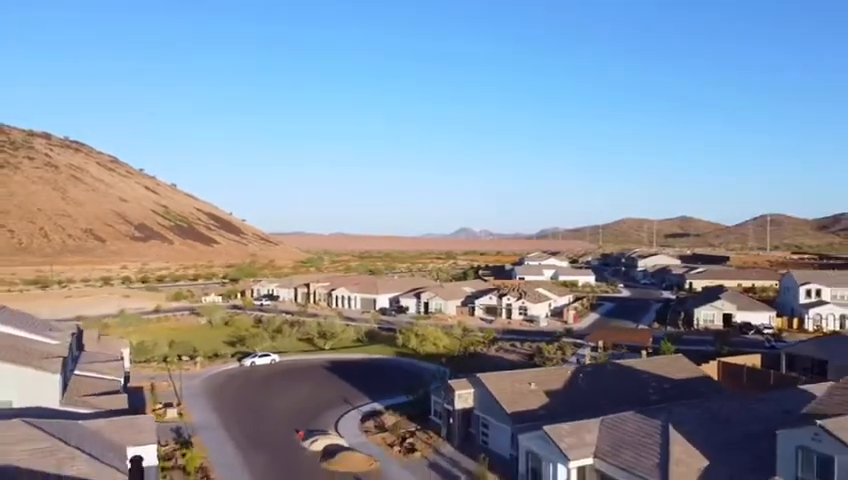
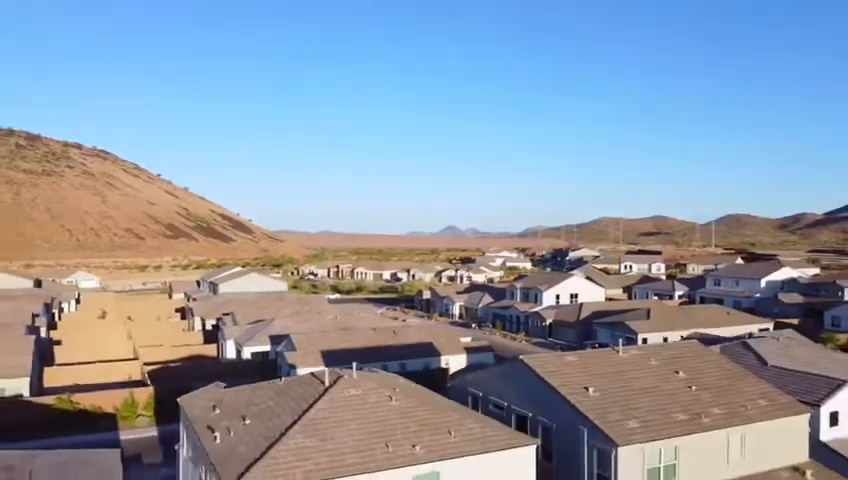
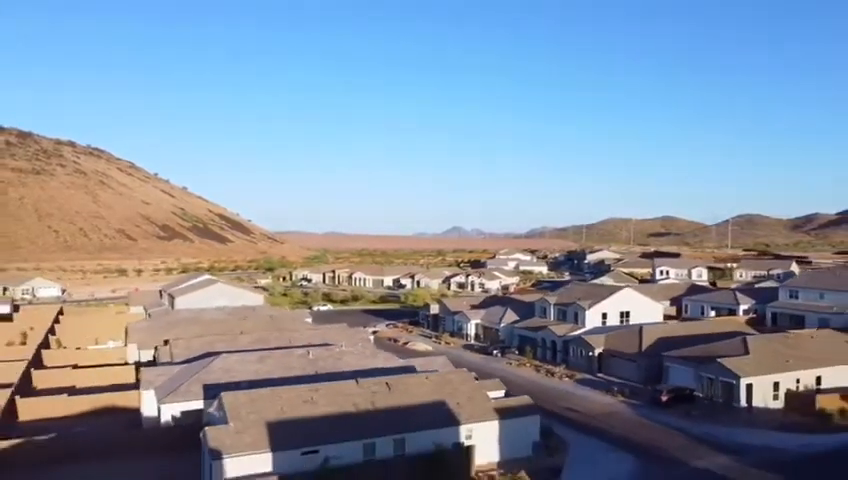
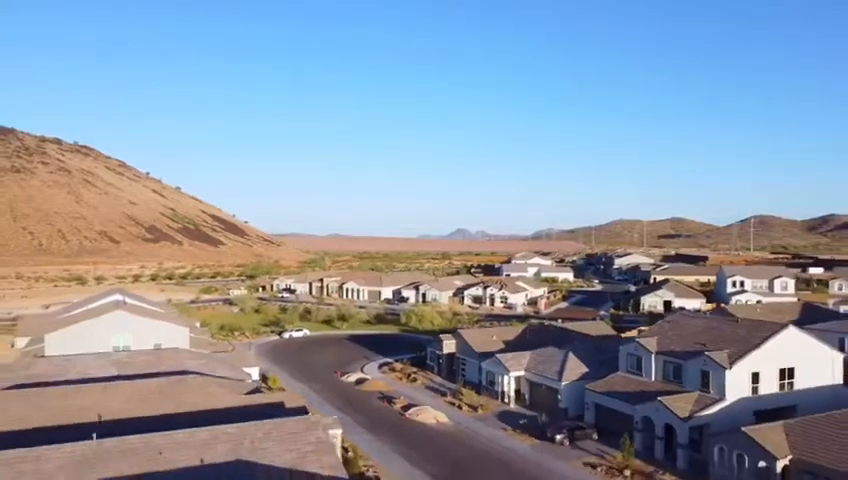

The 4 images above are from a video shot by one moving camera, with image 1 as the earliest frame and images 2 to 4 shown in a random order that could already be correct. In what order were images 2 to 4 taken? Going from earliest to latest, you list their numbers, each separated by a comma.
4, 3, 2
